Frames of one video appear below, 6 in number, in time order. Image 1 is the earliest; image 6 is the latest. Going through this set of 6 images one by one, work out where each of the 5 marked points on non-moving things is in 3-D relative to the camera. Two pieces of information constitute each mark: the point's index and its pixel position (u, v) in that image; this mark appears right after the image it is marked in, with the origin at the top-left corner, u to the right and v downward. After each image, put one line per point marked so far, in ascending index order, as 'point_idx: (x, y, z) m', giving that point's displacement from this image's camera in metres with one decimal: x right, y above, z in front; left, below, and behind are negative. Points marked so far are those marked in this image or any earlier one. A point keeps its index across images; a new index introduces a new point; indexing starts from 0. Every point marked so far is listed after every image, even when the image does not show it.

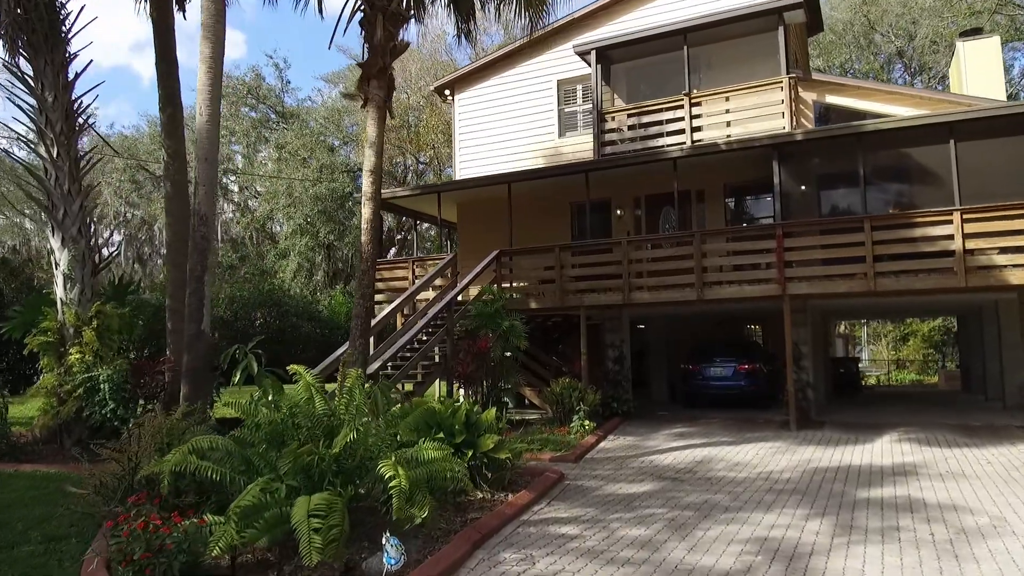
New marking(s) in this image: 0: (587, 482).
0: (+0.8, -2.2, +8.1) m
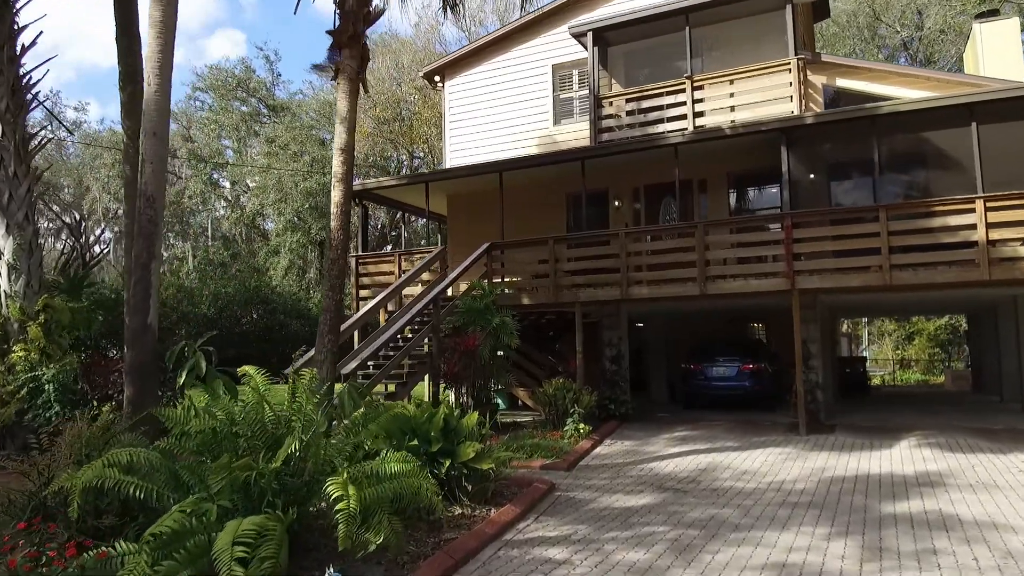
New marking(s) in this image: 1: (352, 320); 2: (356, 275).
0: (+0.7, -2.1, +7.4) m
1: (-2.5, -0.5, +11.1) m
2: (-3.0, +0.3, +14.2) m
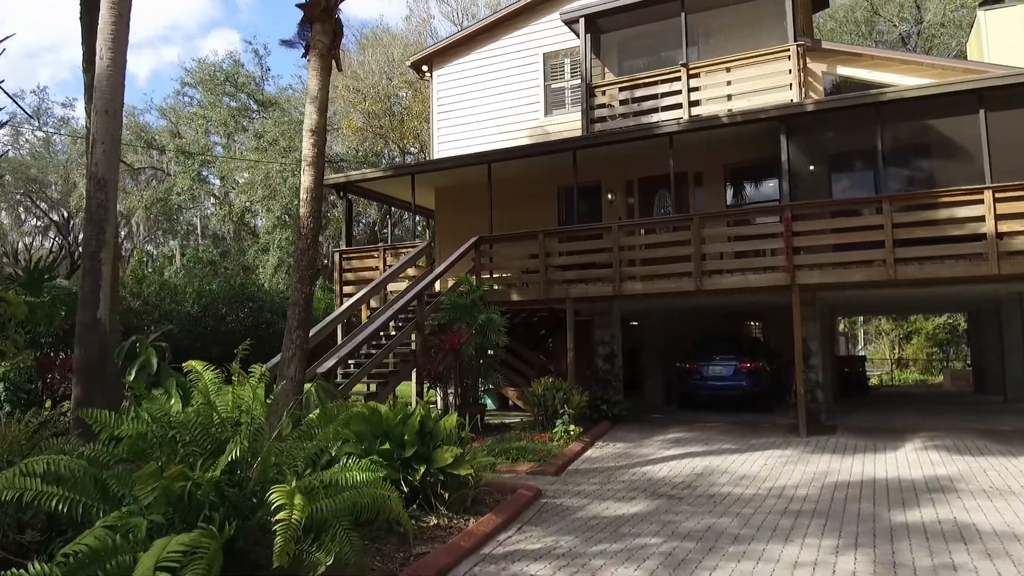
0: (+0.5, -2.0, +6.9) m
1: (-2.6, -0.4, +10.6) m
2: (-3.2, +0.3, +13.7) m
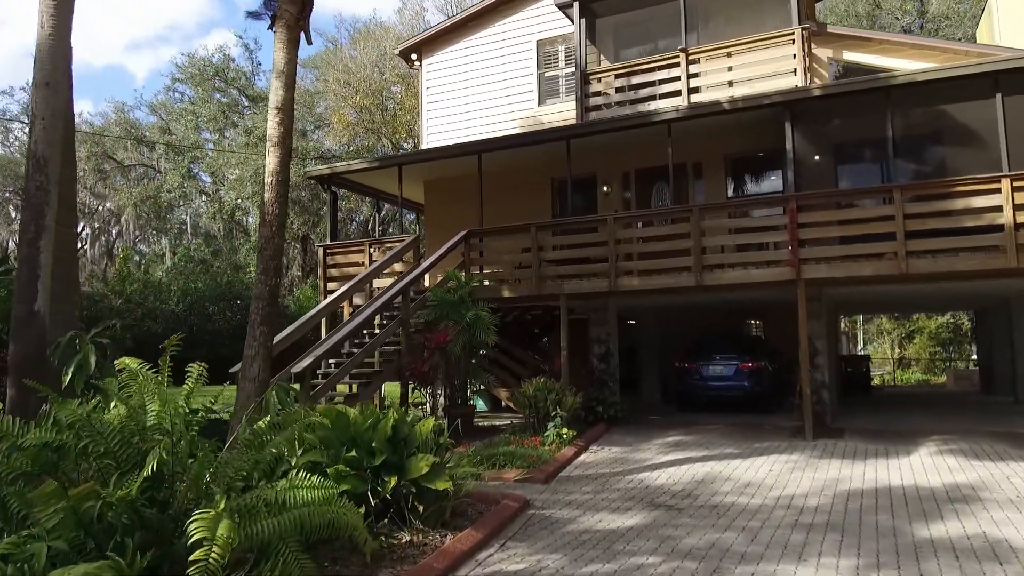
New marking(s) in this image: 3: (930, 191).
0: (+0.4, -1.9, +6.3) m
1: (-2.8, -0.3, +10.0) m
2: (-3.4, +0.4, +13.1) m
3: (+5.4, +1.3, +9.5) m
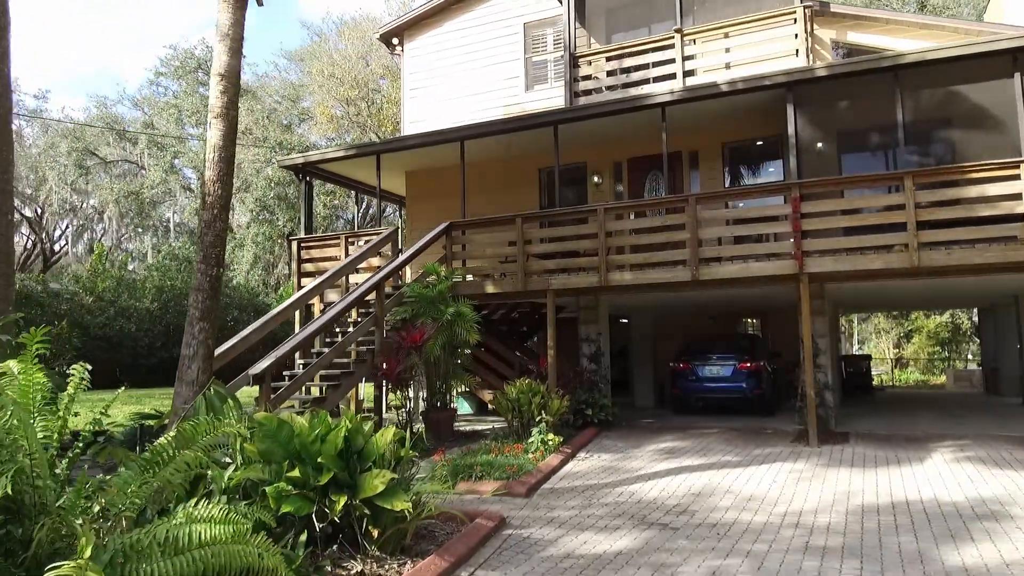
0: (+0.2, -1.9, +5.6) m
1: (-3.0, -0.3, +9.3) m
2: (-3.7, +0.5, +12.4) m
3: (+5.2, +1.3, +8.8) m
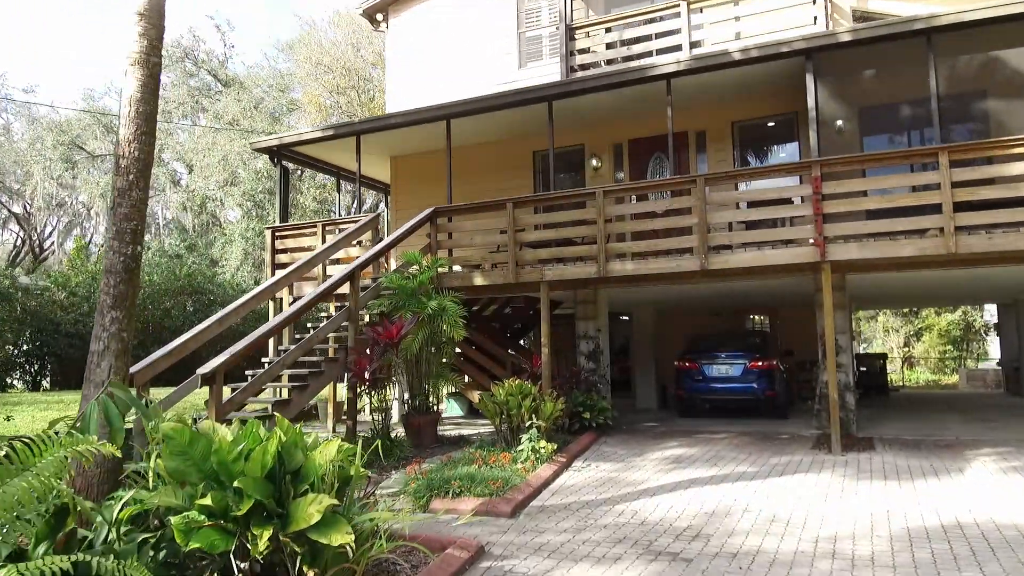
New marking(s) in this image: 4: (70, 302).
0: (+0.1, -1.8, +4.6) m
1: (-3.1, -0.2, +8.3) m
2: (-3.8, +0.6, +11.4) m
3: (+5.1, +1.5, +7.9) m
4: (-10.8, -0.4, +17.9) m
